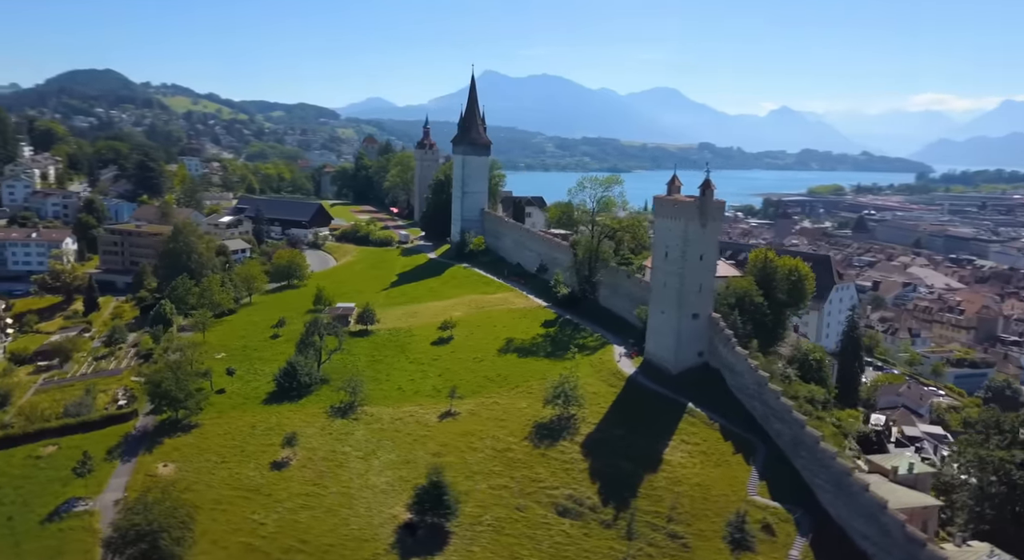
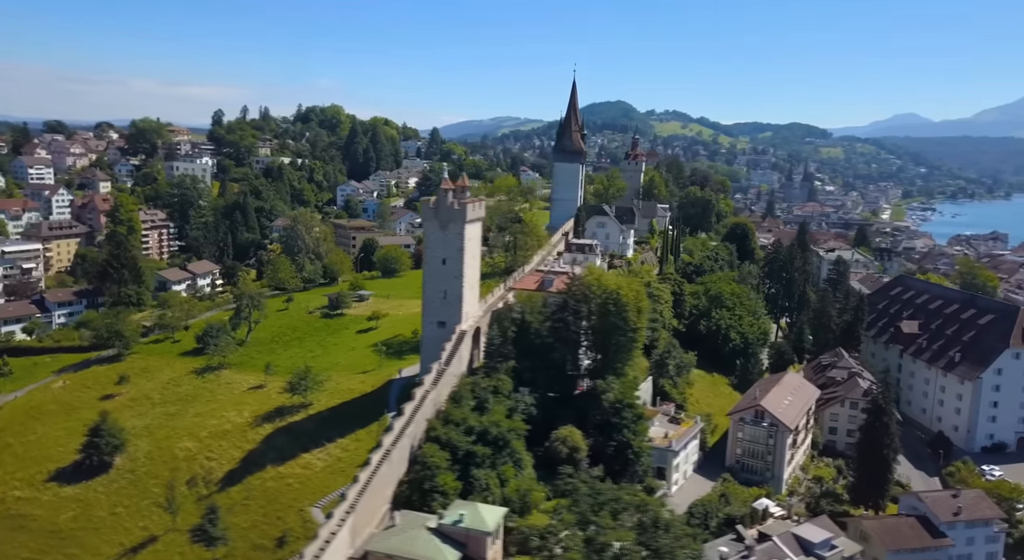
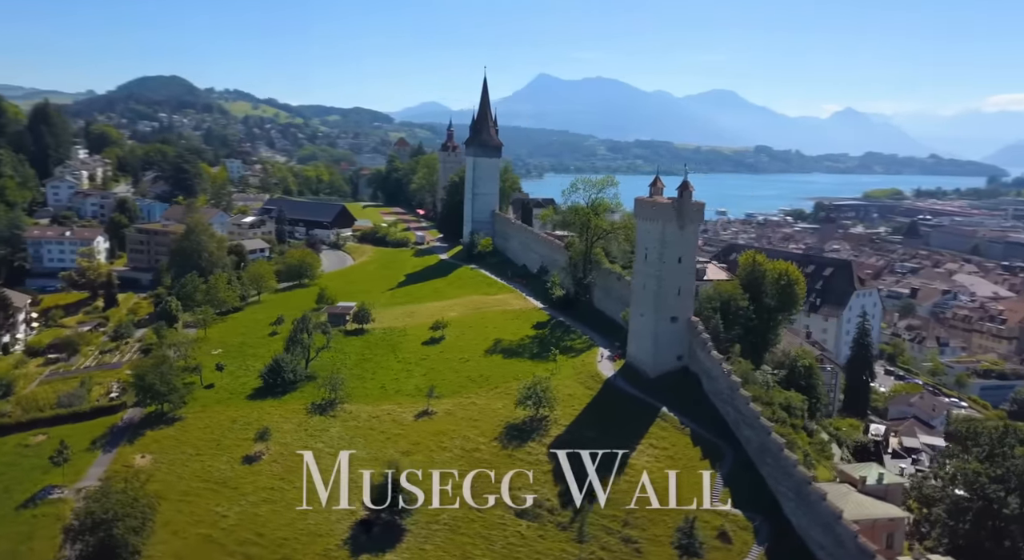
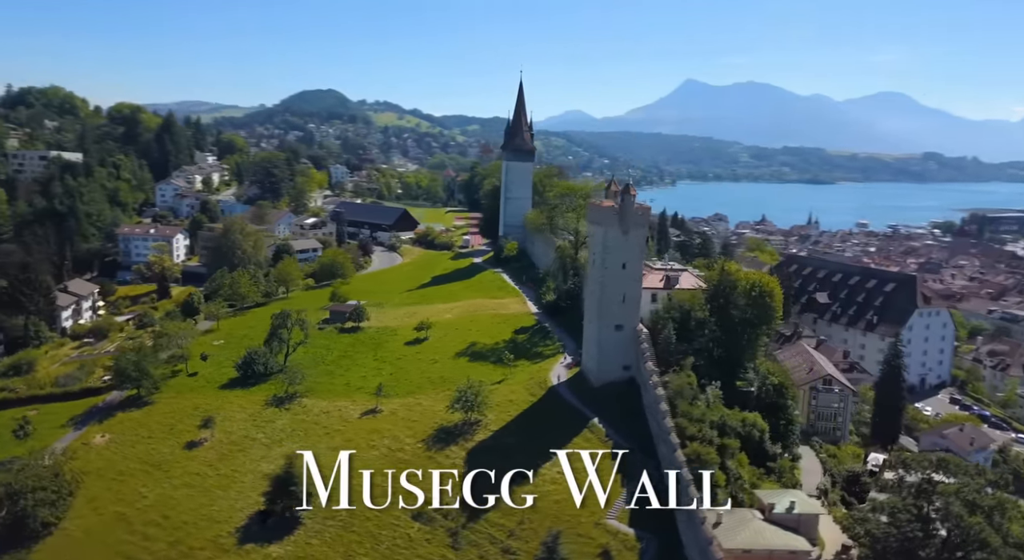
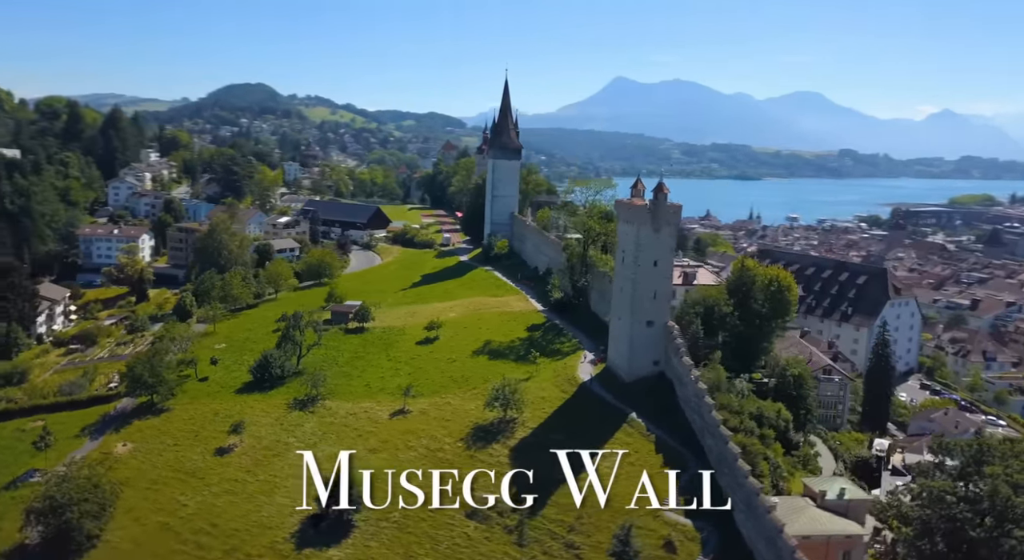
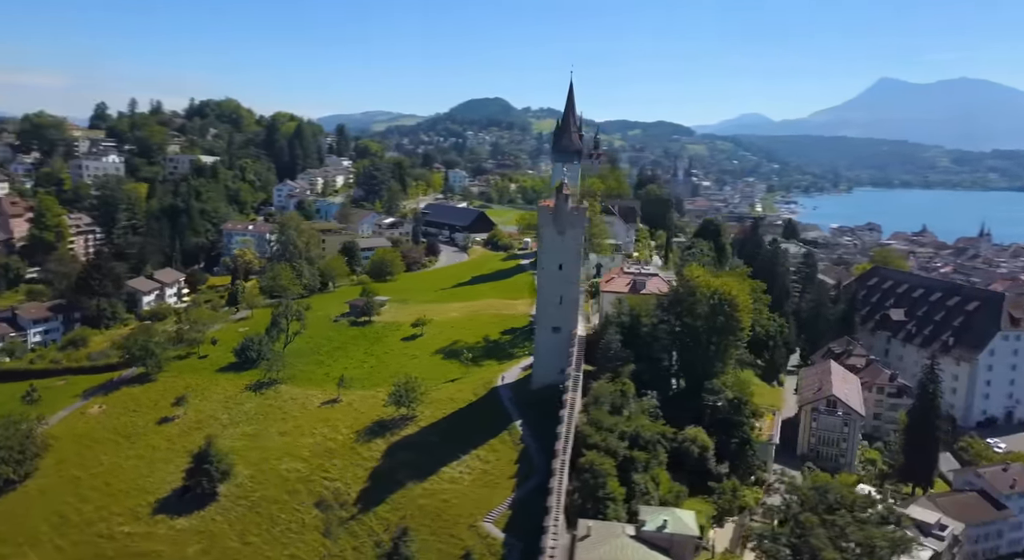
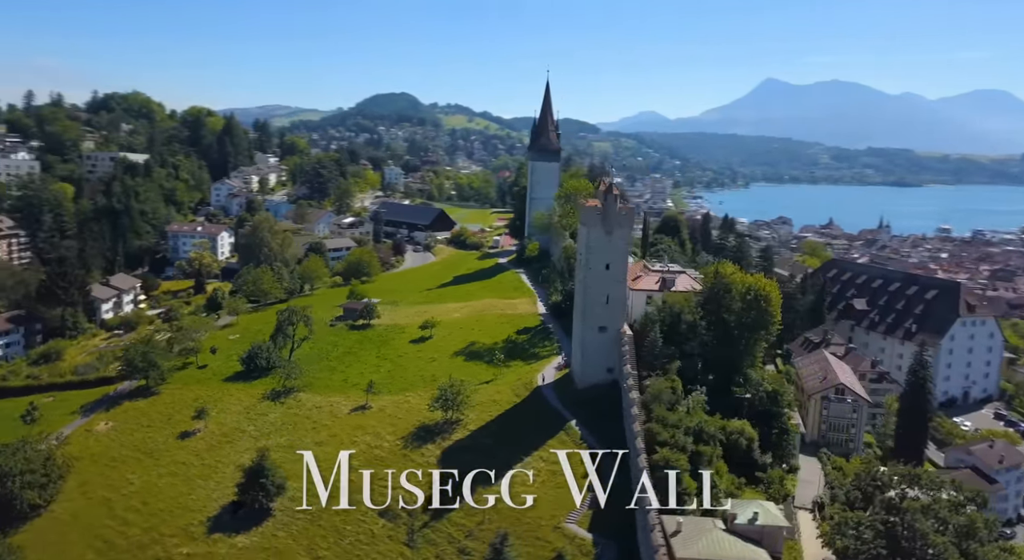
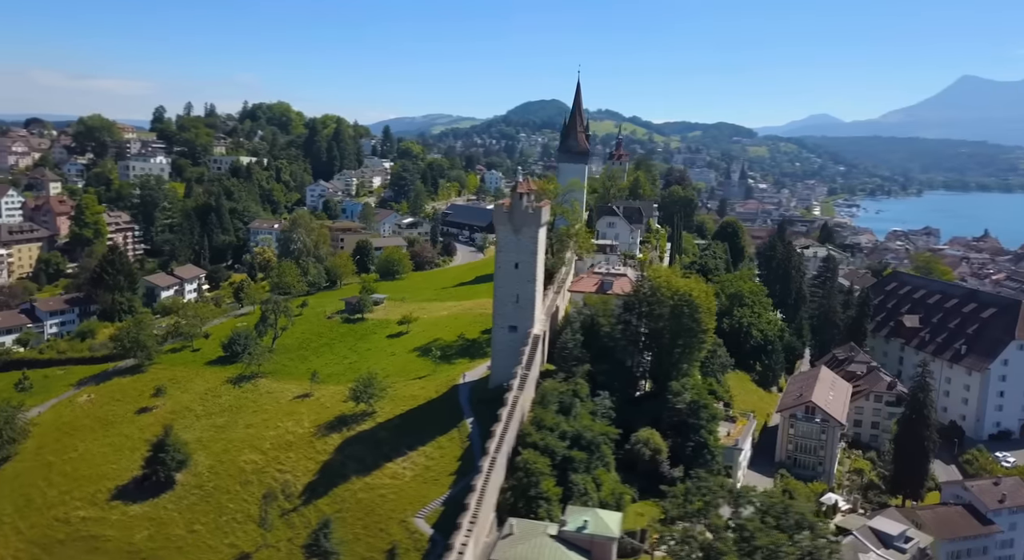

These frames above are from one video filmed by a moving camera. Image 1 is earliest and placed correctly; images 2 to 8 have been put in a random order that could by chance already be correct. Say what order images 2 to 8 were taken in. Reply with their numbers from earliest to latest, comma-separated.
3, 5, 4, 7, 6, 8, 2
